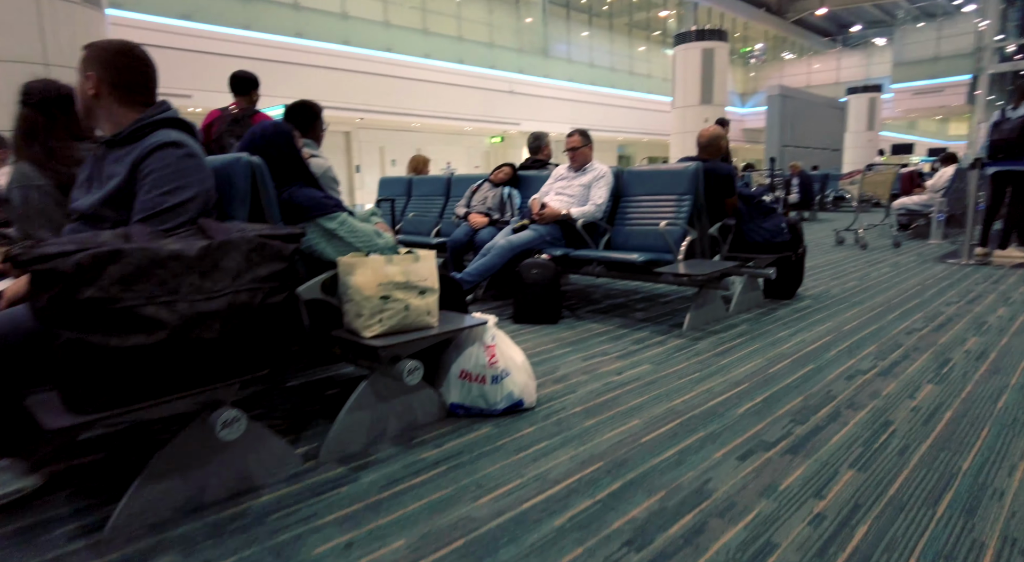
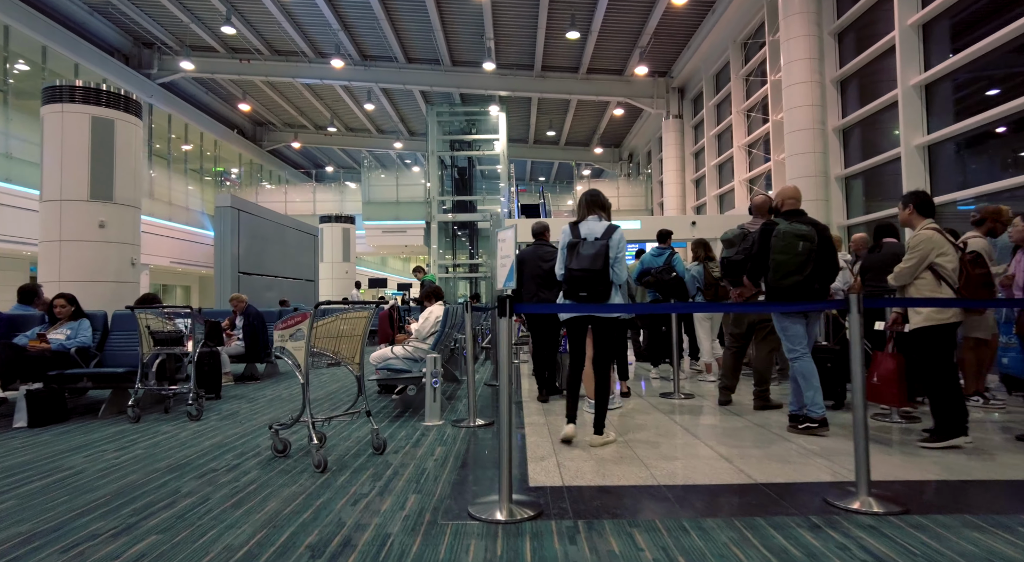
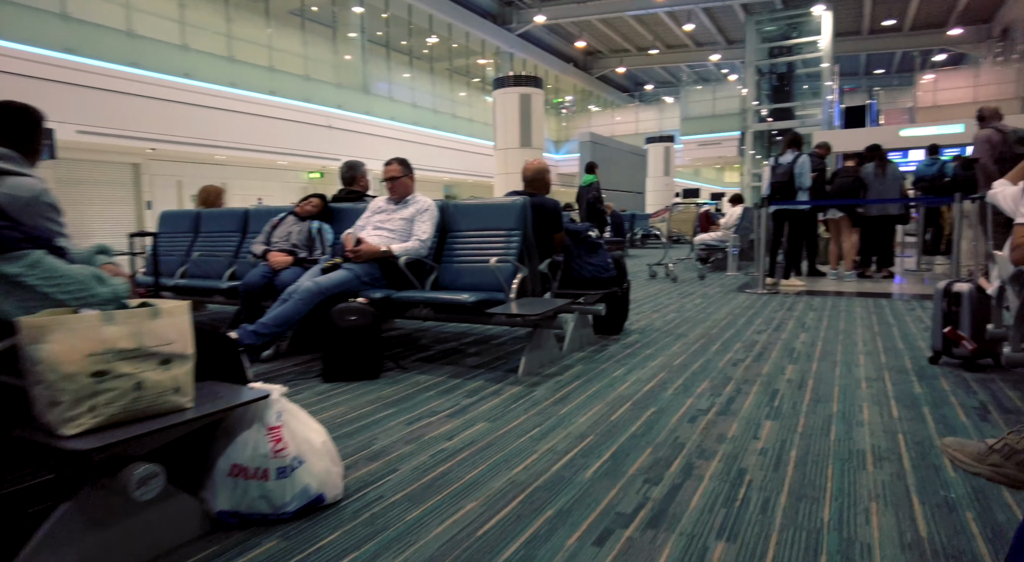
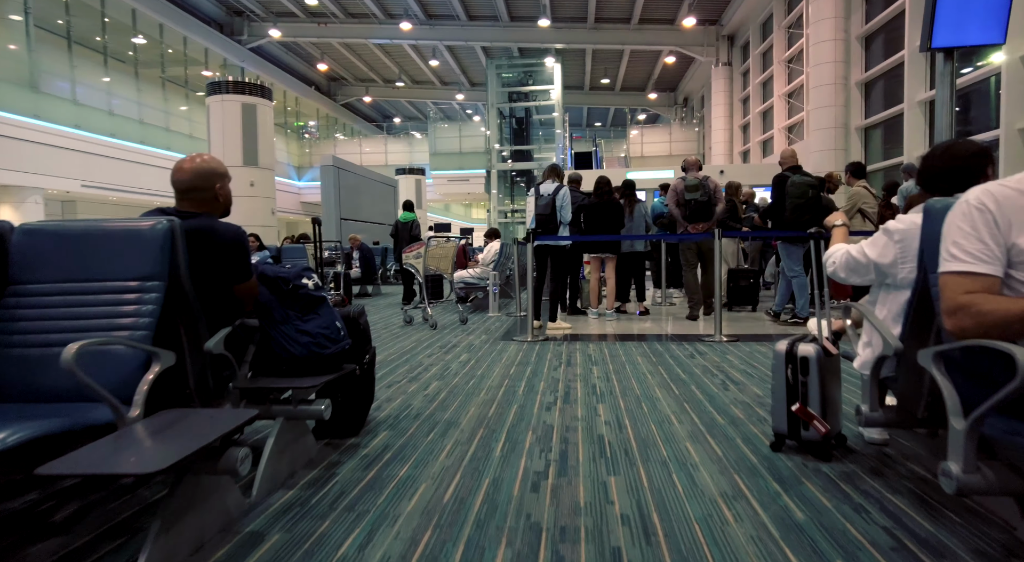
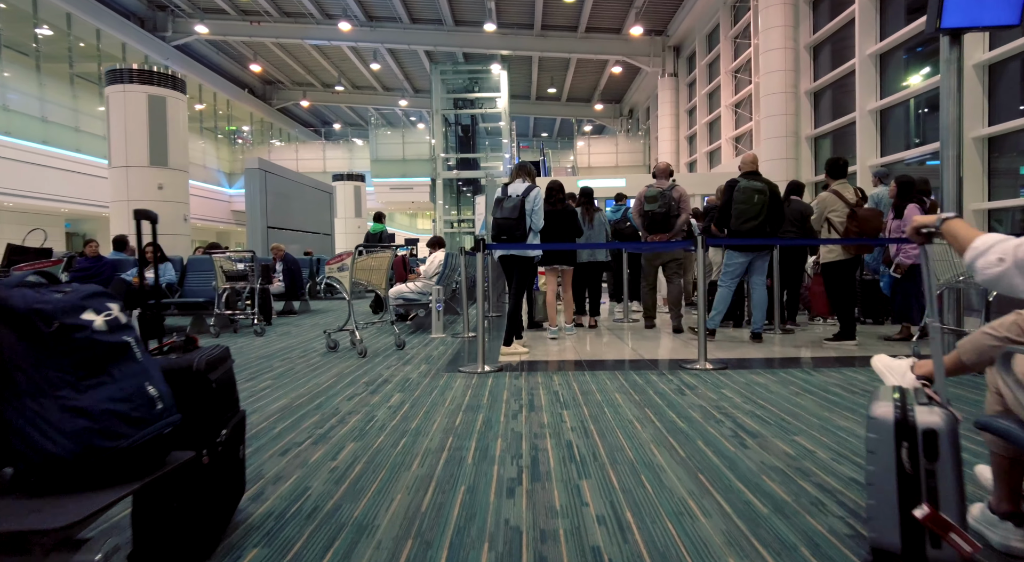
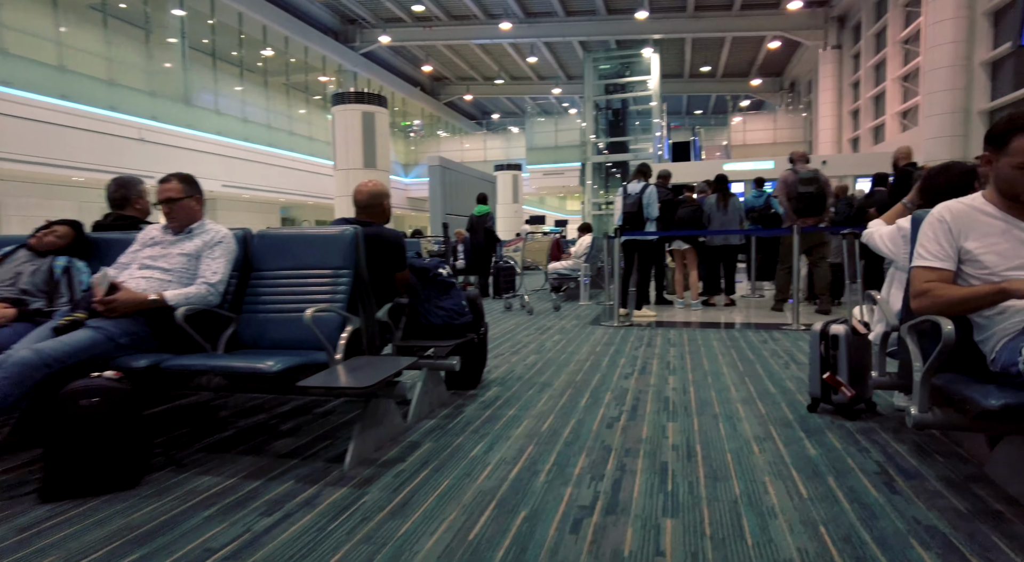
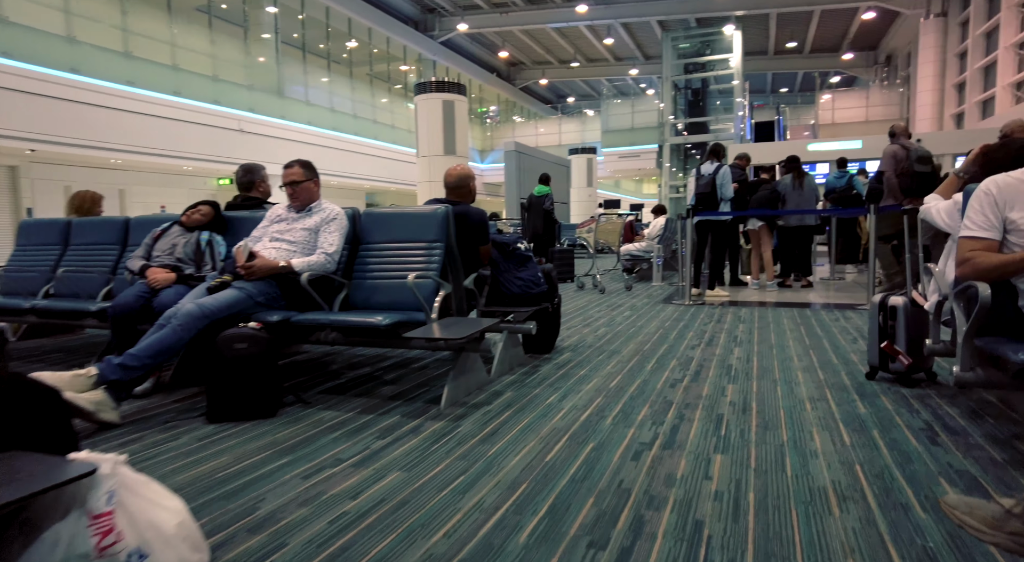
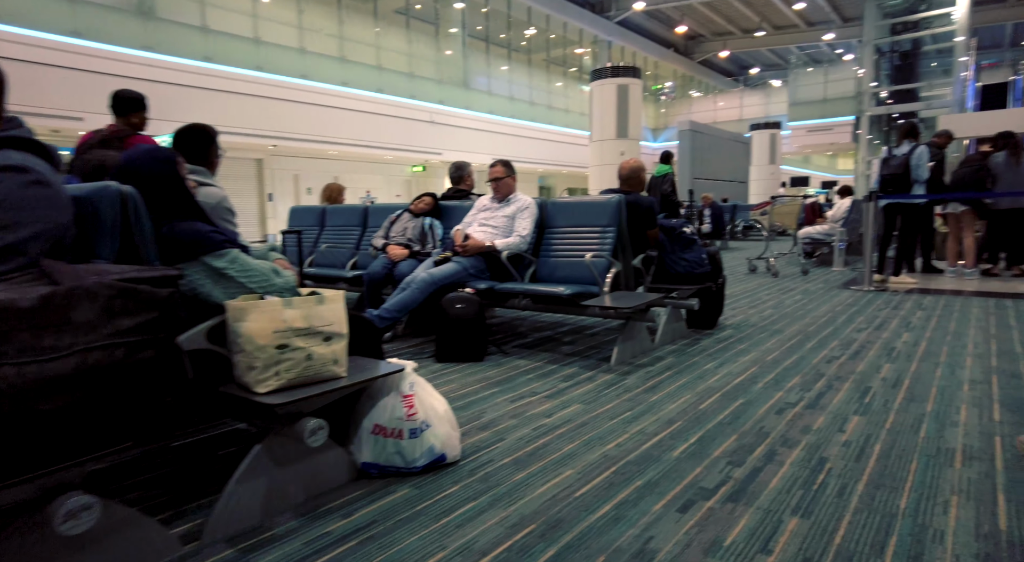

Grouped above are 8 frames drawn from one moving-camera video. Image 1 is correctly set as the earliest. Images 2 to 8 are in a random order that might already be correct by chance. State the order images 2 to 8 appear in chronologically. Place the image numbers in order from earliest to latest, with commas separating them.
8, 3, 7, 6, 4, 5, 2
